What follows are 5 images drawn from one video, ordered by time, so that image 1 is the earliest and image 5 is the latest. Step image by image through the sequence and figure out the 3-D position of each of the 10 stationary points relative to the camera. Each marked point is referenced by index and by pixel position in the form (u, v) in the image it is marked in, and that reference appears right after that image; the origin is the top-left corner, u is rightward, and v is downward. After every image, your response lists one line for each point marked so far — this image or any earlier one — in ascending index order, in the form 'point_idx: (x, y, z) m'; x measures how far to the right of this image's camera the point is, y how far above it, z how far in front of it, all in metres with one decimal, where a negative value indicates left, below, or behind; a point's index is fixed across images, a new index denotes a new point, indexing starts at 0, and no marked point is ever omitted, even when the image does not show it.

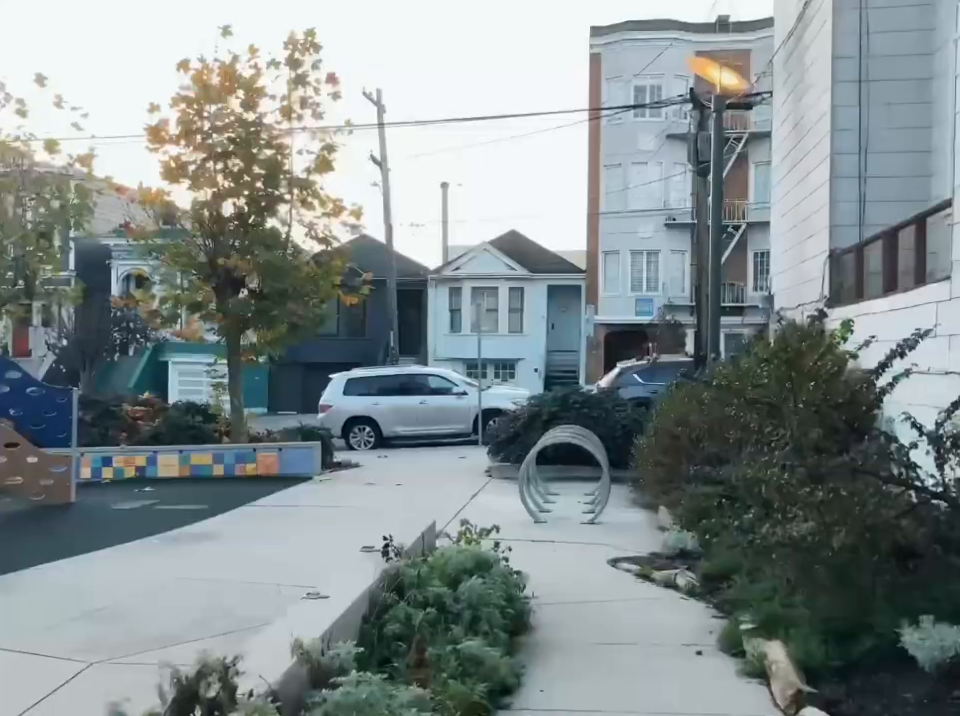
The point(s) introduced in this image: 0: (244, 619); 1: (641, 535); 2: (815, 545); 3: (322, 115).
0: (-1.5, -1.6, +6.5) m
1: (+1.5, -1.7, +9.7) m
2: (+1.6, -0.9, +5.0) m
3: (-2.4, +3.6, +15.5) m
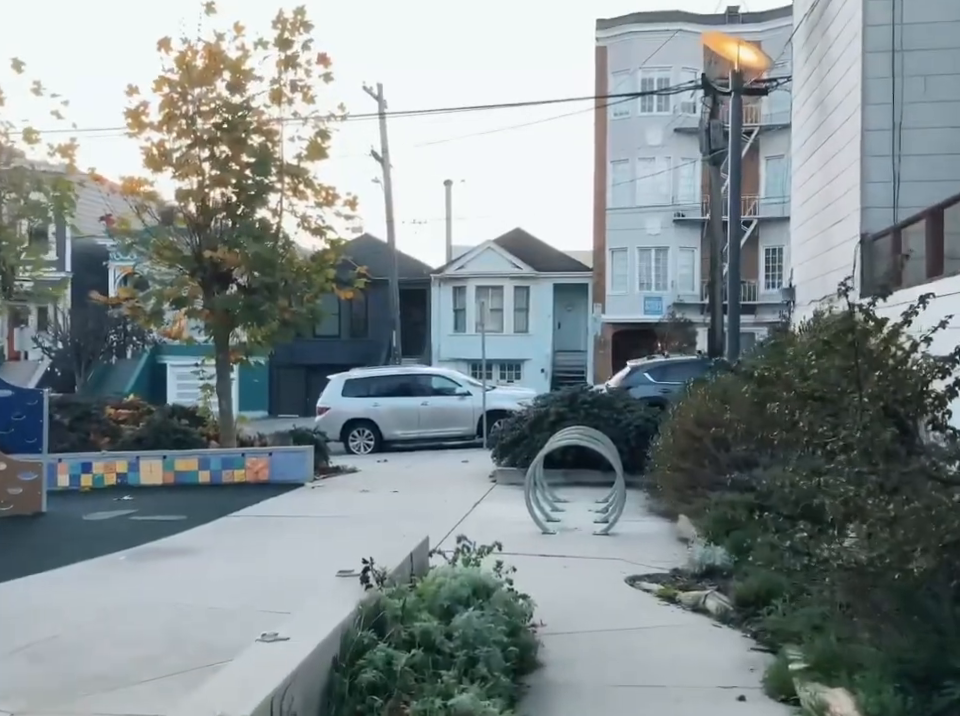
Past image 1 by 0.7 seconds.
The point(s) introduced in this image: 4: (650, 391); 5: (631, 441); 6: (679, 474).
0: (-1.5, -1.6, +5.6) m
1: (+1.5, -1.6, +8.8) m
2: (+1.6, -0.8, +4.1) m
3: (-2.3, +3.6, +14.6) m
4: (+3.2, -0.6, +19.3) m
5: (+1.9, -1.1, +13.2) m
6: (+1.8, -1.1, +9.5) m
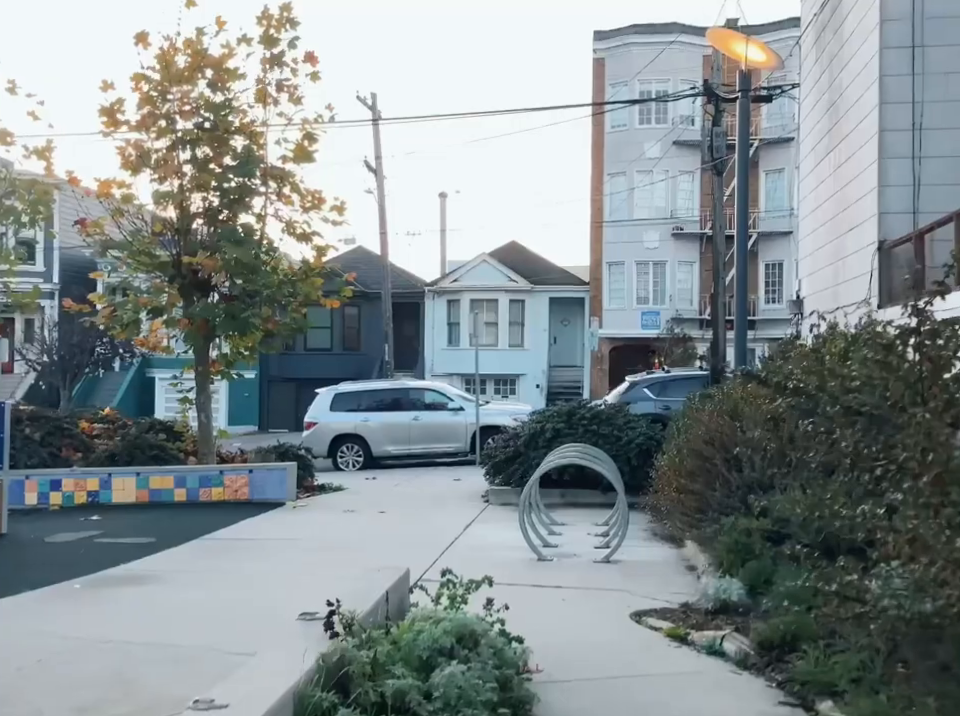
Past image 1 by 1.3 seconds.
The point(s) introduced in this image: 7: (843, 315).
0: (-1.5, -1.6, +4.9) m
1: (+1.4, -1.7, +8.0) m
2: (+1.5, -0.9, +3.4) m
3: (-2.4, +3.5, +13.9) m
4: (+3.1, -0.9, +18.6) m
5: (+1.8, -1.2, +12.5) m
6: (+1.7, -1.2, +8.7) m
7: (+4.0, +0.5, +11.5) m
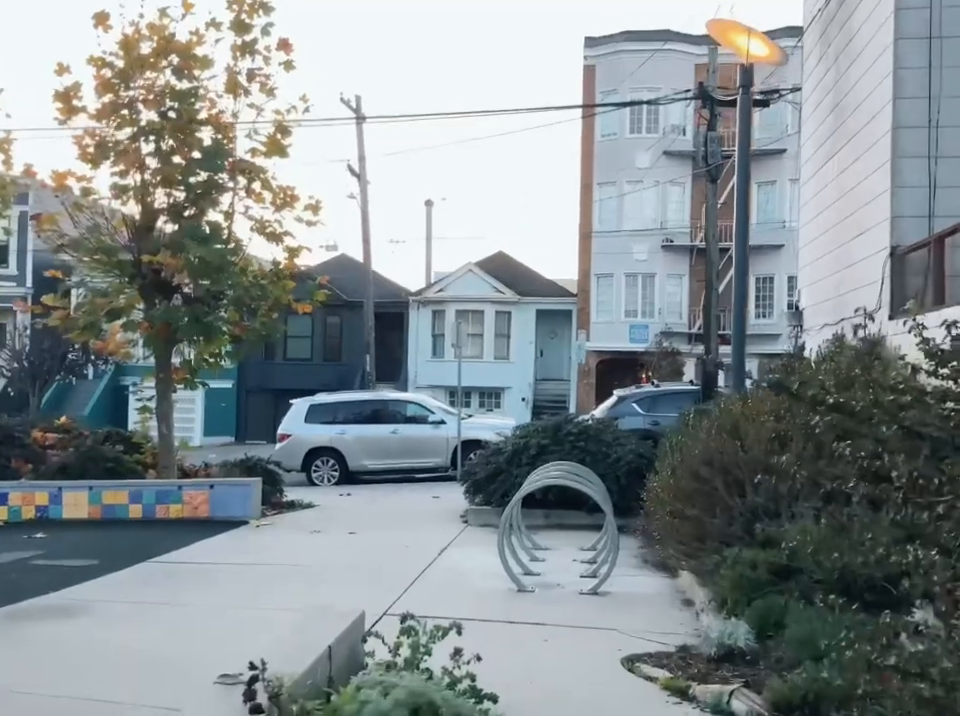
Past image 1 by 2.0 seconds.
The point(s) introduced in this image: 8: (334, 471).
0: (-1.7, -1.6, +4.0) m
1: (+1.3, -1.8, +7.2) m
2: (+1.4, -0.9, +2.5) m
3: (-2.6, +3.4, +13.1) m
4: (+2.7, -1.1, +17.8) m
5: (+1.6, -1.4, +11.7) m
6: (+1.5, -1.3, +7.9) m
7: (+3.8, +0.3, +10.8) m
8: (-2.7, -2.1, +19.5) m
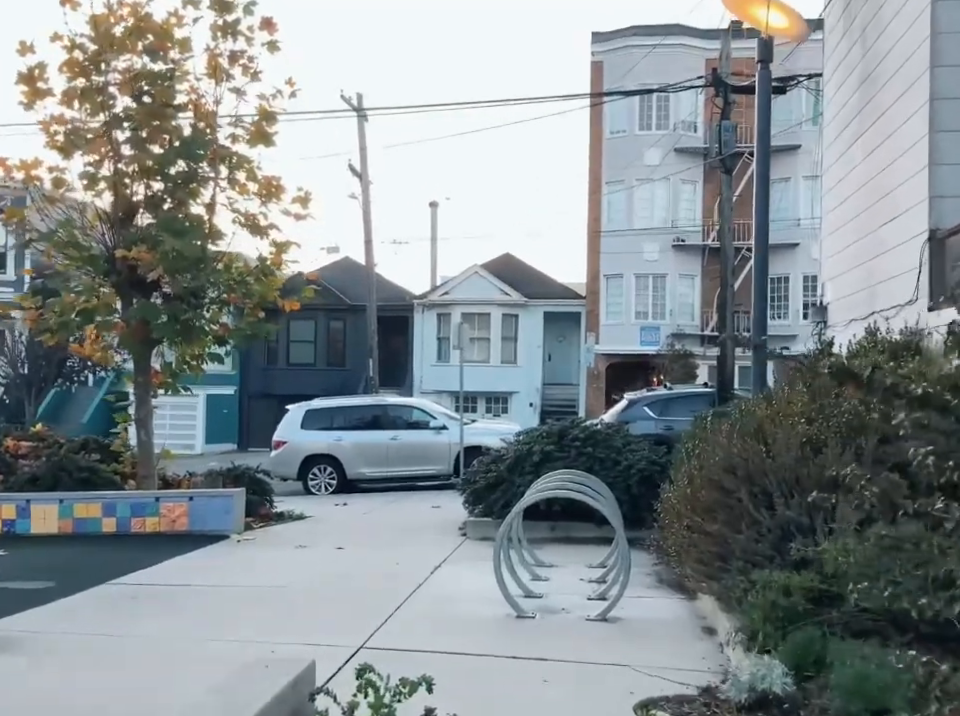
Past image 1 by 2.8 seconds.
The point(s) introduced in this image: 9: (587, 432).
0: (-1.8, -1.6, +3.1) m
1: (+1.2, -1.8, +6.3) m
2: (+1.3, -0.8, +1.6) m
3: (-2.6, +3.4, +12.2) m
4: (+2.8, -1.1, +16.9) m
5: (+1.6, -1.4, +10.8) m
6: (+1.5, -1.2, +7.0) m
7: (+3.8, +0.3, +9.8) m
8: (-2.7, -2.2, +18.6) m
9: (+1.2, -0.8, +11.2) m
